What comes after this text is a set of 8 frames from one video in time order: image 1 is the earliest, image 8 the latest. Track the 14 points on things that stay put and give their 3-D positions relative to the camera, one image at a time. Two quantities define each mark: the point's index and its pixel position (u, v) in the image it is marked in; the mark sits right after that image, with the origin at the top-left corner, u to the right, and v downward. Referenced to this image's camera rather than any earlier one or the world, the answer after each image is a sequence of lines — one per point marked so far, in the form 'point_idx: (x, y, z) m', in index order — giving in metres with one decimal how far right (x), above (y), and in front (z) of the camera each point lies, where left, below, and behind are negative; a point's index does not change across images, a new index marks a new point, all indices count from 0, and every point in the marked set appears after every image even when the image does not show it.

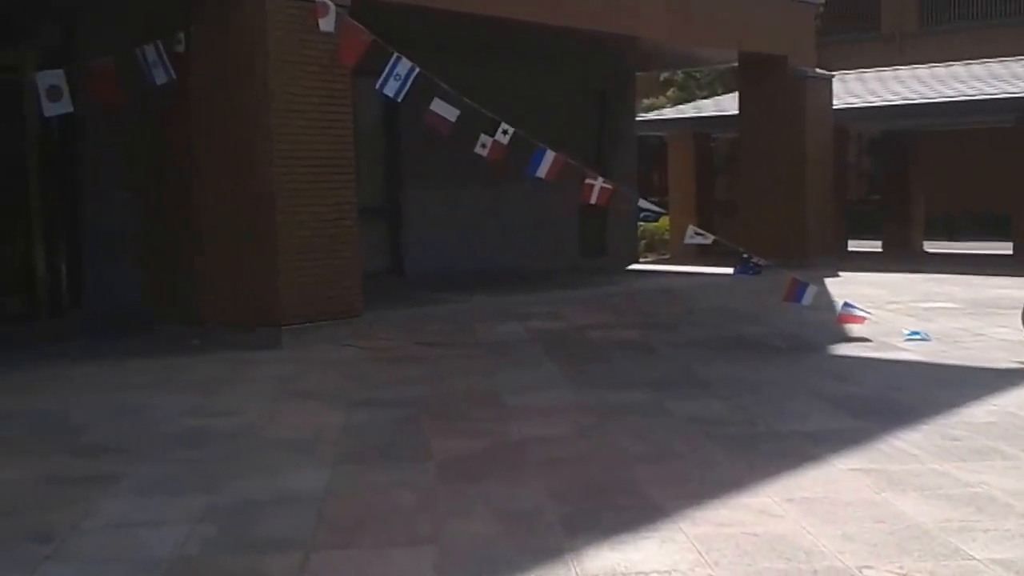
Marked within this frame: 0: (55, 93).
0: (-4.1, +1.8, +9.5) m
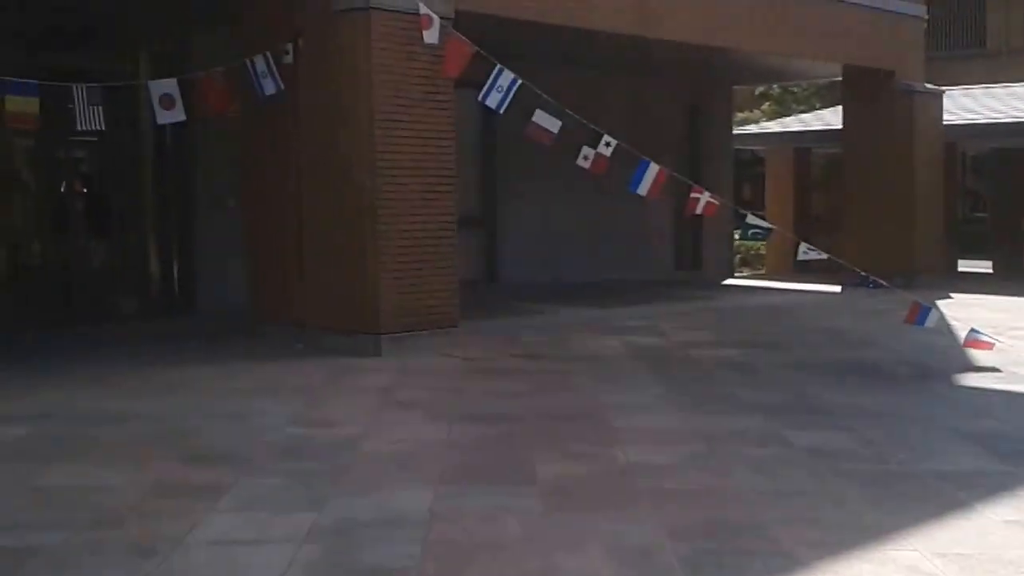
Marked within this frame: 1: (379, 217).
0: (-3.1, +1.7, +9.5) m
1: (-1.2, +0.6, +9.6) m
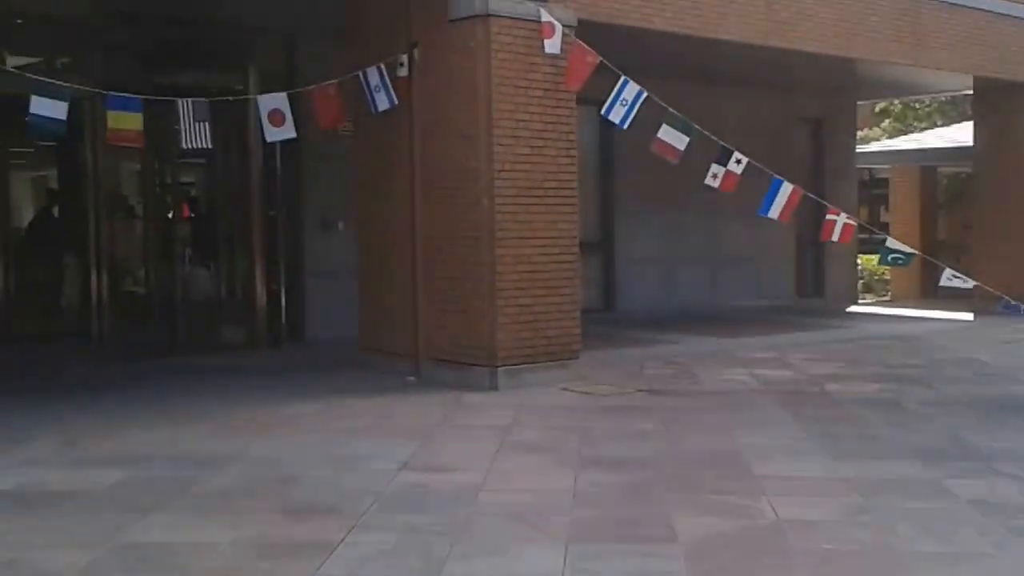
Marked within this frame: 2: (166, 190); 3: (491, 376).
0: (-2.0, +1.5, +9.1) m
1: (-0.1, +0.4, +9.0) m
2: (-3.9, +1.1, +12.1) m
3: (-0.2, -0.8, +9.0) m
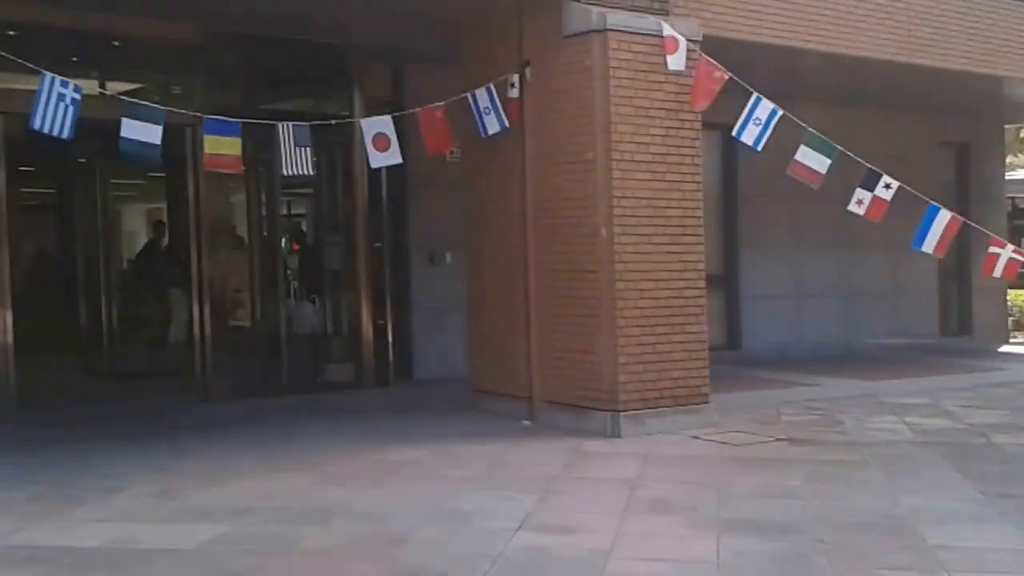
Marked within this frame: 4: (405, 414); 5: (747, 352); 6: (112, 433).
0: (-1.0, +1.2, +8.5) m
1: (+0.8, +0.1, +8.2) m
2: (-2.6, +0.7, +11.7) m
3: (+0.8, -1.0, +8.2) m
4: (-1.0, -1.2, +9.6) m
5: (+3.1, -0.9, +14.2) m
6: (-3.1, -1.2, +8.2) m
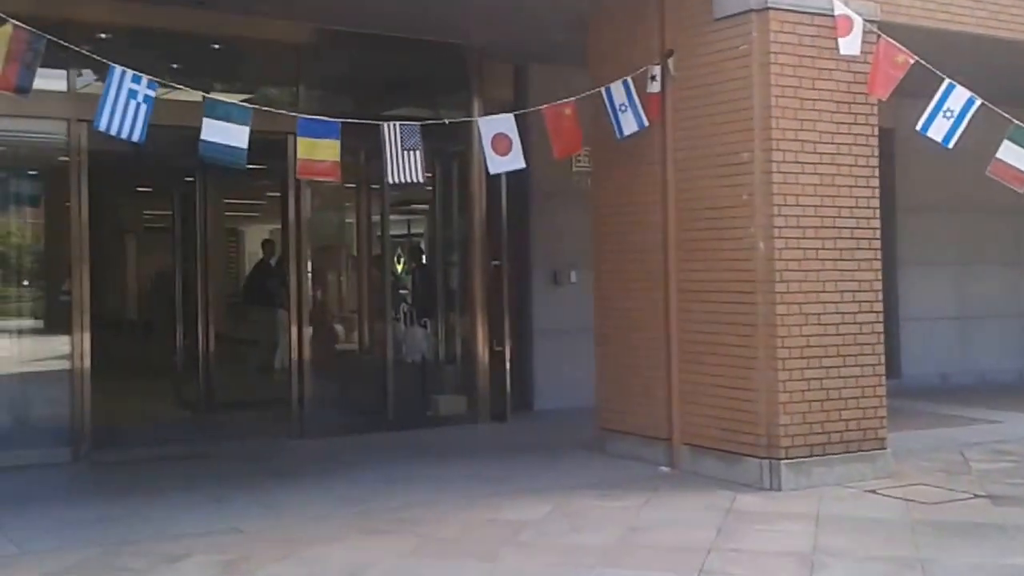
0: (-0.1, +1.0, +7.4) m
1: (+1.7, -0.1, +6.9) m
2: (-1.3, +0.5, +10.8) m
3: (+1.7, -1.2, +6.9) m
4: (+0.1, -1.3, +8.5) m
5: (+4.7, -1.1, +12.6) m
6: (-2.2, -1.3, +7.4) m
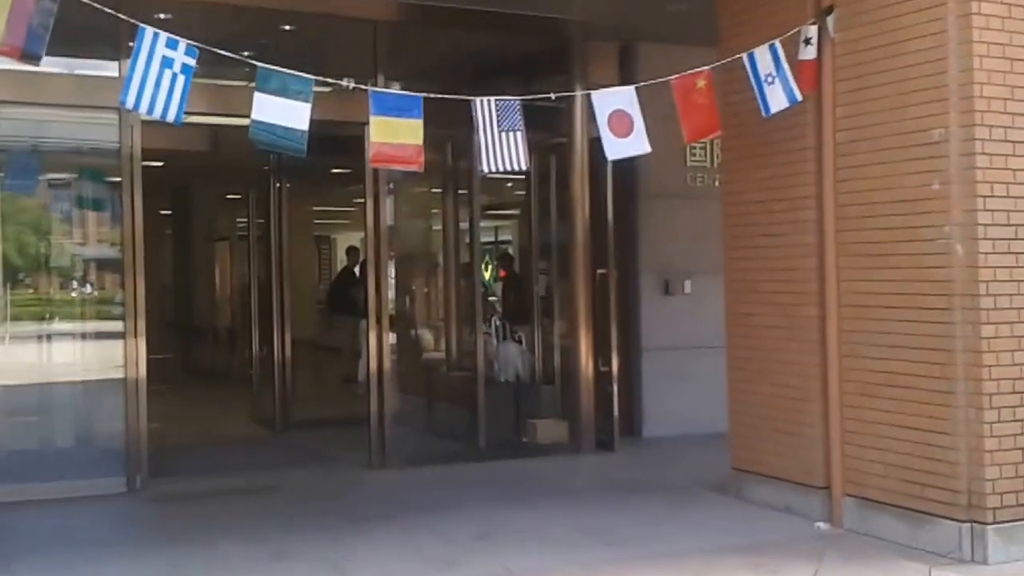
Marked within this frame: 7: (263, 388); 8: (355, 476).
0: (+0.6, +0.9, +6.1) m
1: (+2.4, -0.1, +5.4) m
2: (-0.3, +0.4, +9.5) m
3: (+2.3, -1.3, +5.4) m
4: (+0.8, -1.4, +7.1) m
5: (+5.8, -1.2, +10.8) m
6: (-1.5, -1.4, +6.2) m
7: (-2.7, -1.1, +11.6) m
8: (-1.2, -1.5, +8.3) m
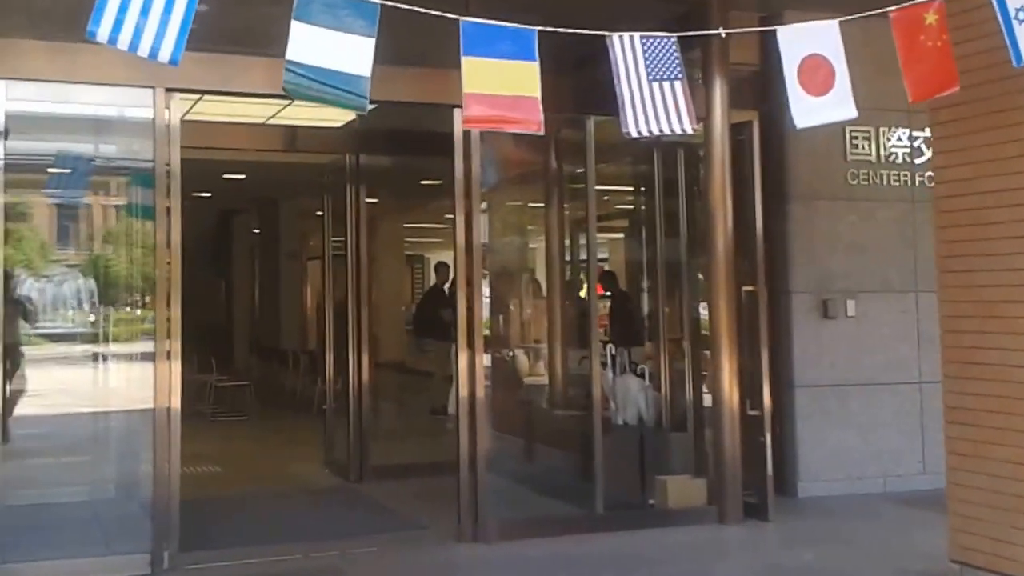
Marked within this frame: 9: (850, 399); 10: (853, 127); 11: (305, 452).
0: (+1.2, +0.8, +4.1) m
1: (+2.9, -0.2, +3.3) m
2: (+0.6, +0.2, +7.6) m
3: (+2.9, -1.4, +3.3) m
4: (+1.5, -1.5, +5.1) m
5: (+6.7, -1.4, +8.4) m
6: (-0.9, -1.5, +4.4) m
7: (-1.6, -1.3, +9.9) m
8: (-0.4, -1.6, +6.5) m
9: (+2.7, -0.9, +8.3) m
10: (+2.8, +1.3, +8.9) m
11: (-2.1, -1.6, +10.5) m
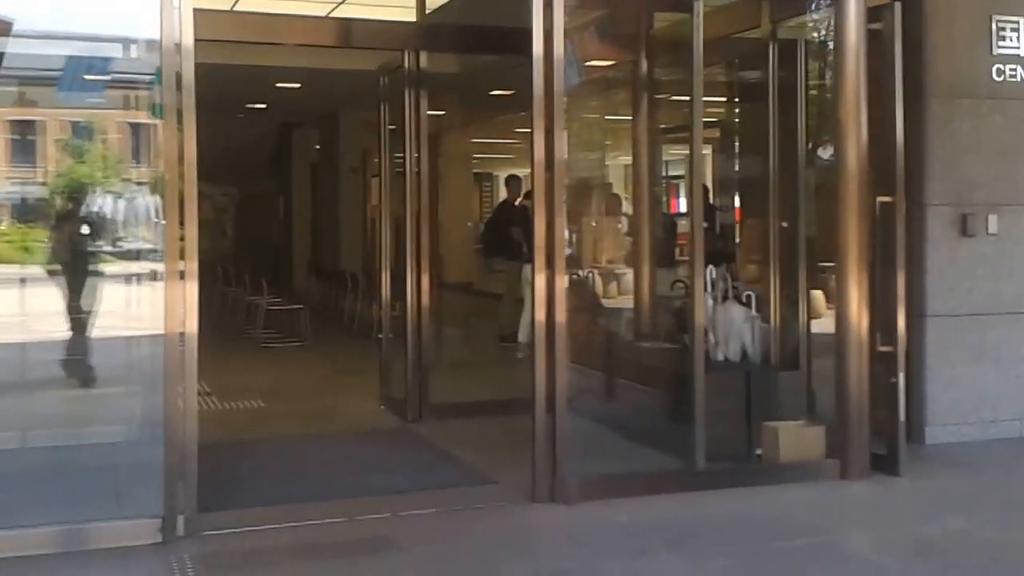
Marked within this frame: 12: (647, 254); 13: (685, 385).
0: (+1.5, +1.1, +2.8) m
1: (+3.1, 0.0, +2.0) m
2: (+1.1, +0.8, +6.4) m
3: (+3.1, -1.2, +2.1) m
4: (+1.9, -1.2, +4.0) m
5: (+7.3, -0.8, +6.9) m
6: (-0.6, -1.2, +3.4) m
7: (-1.0, -0.6, +8.9) m
8: (0.0, -1.2, +5.5) m
9: (+3.2, -0.3, +7.0) m
10: (+3.4, +1.9, +7.4) m
11: (-1.4, -0.9, +9.6) m
12: (+0.8, +0.2, +6.5) m
13: (+1.0, -0.6, +6.5) m
